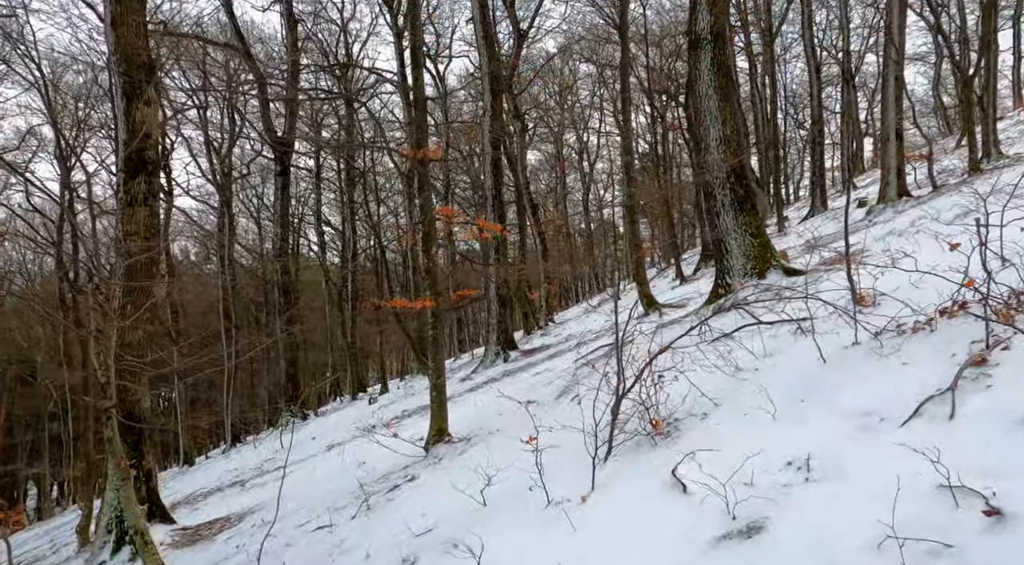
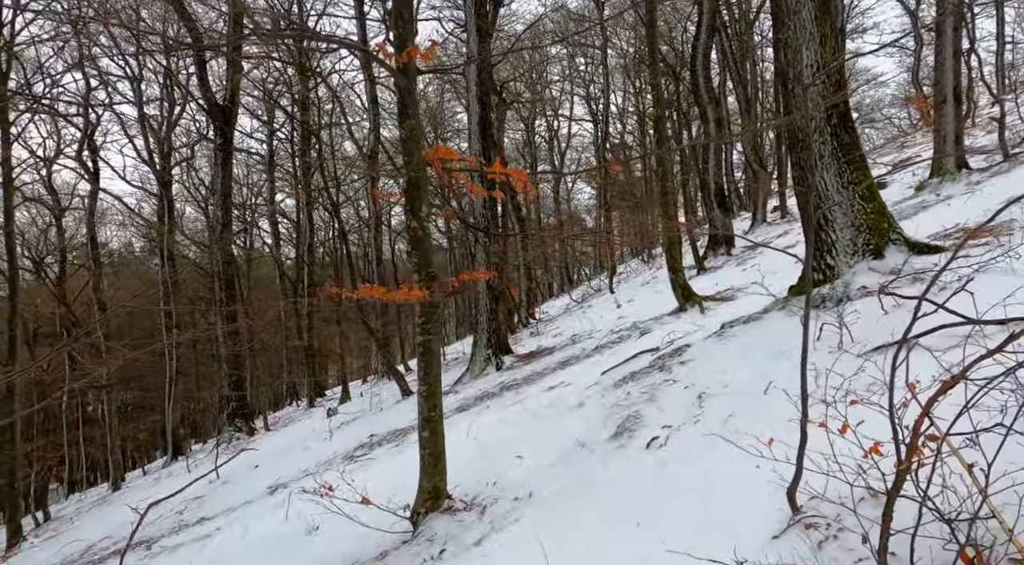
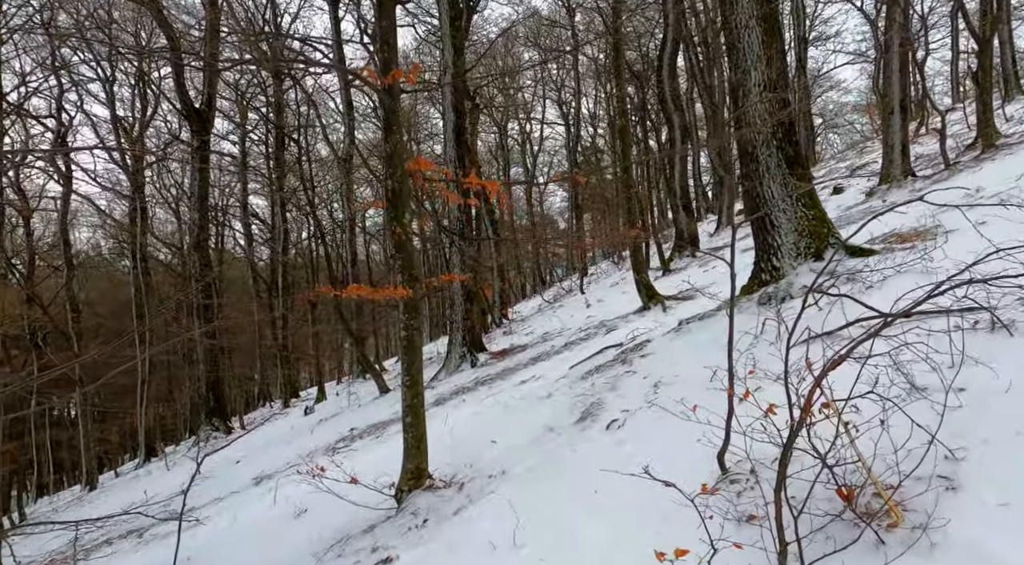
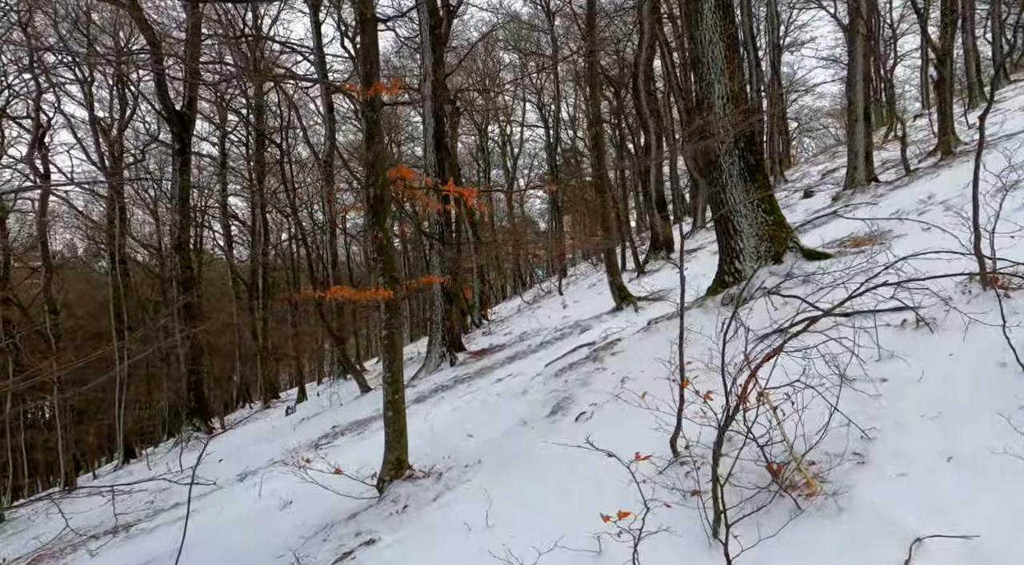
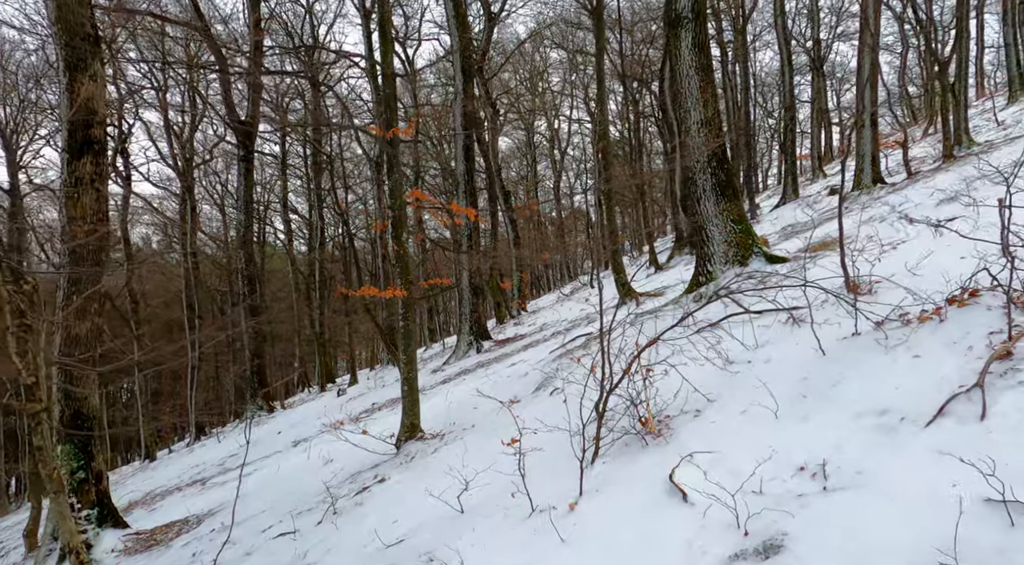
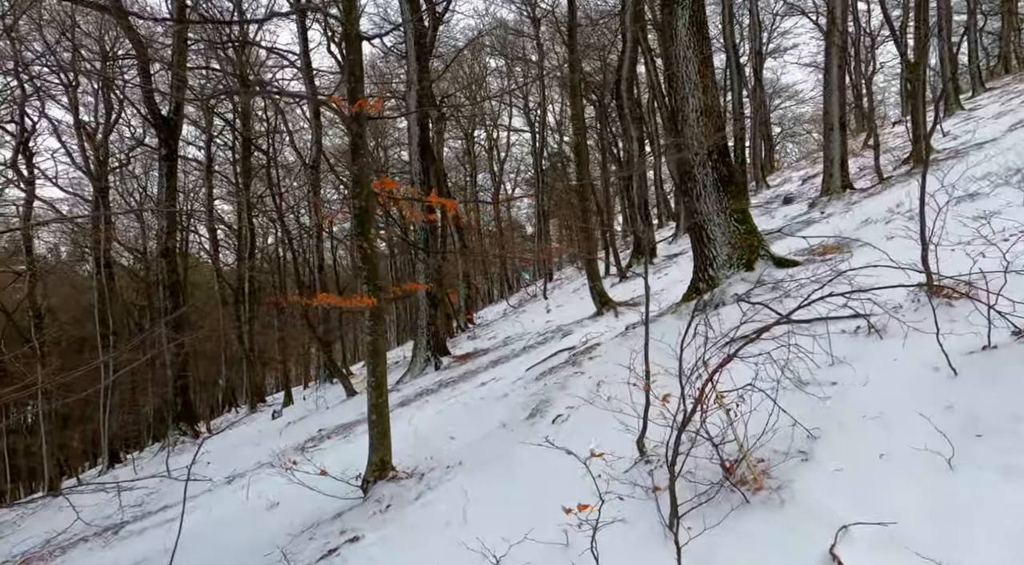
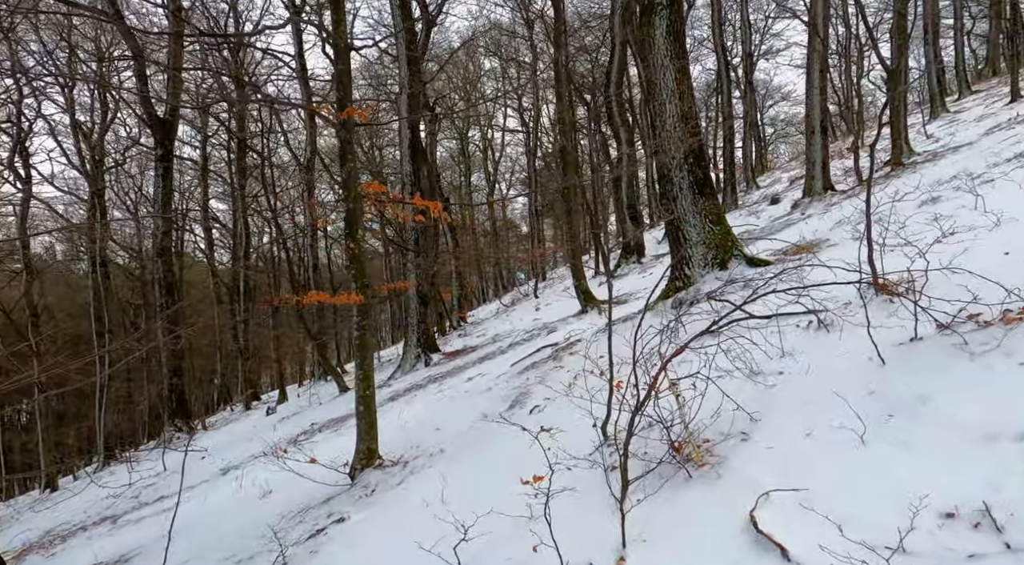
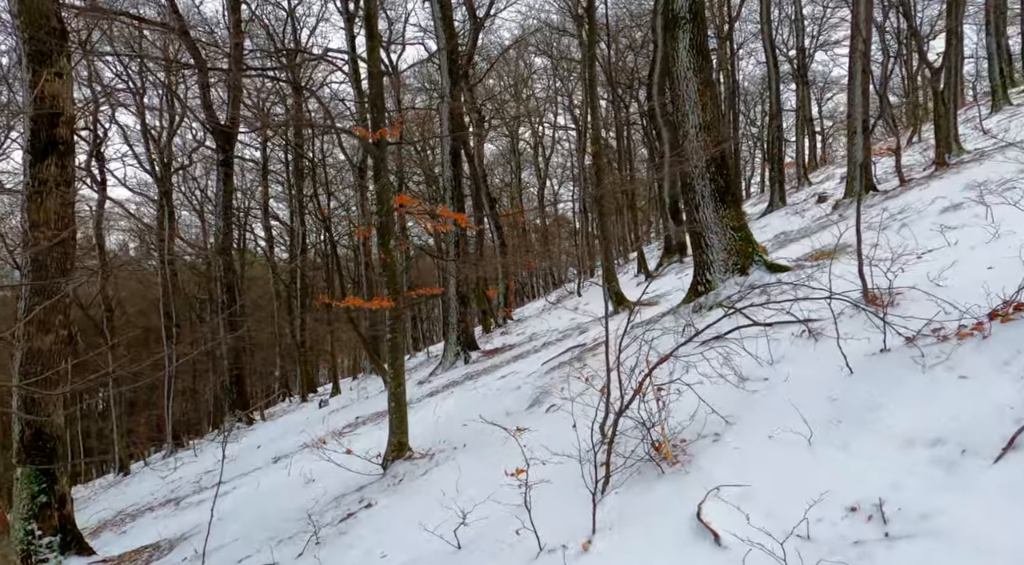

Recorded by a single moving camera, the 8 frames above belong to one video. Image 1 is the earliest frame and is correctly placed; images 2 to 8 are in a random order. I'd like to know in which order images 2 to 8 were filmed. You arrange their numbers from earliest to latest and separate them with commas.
5, 8, 7, 6, 4, 3, 2
